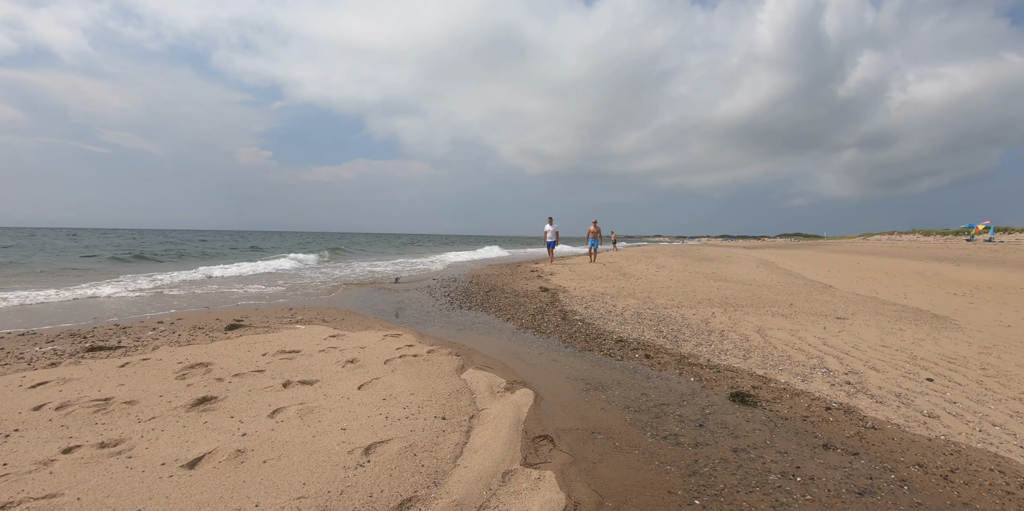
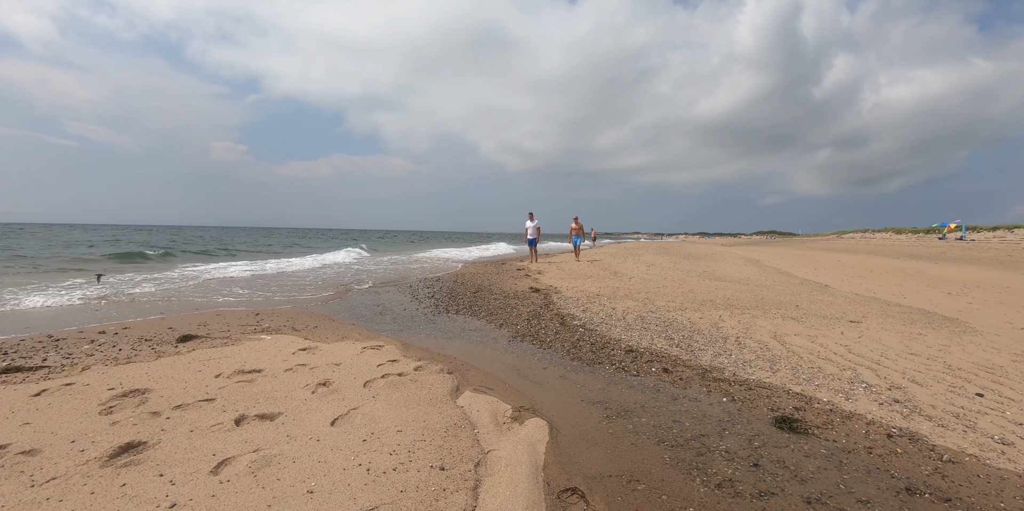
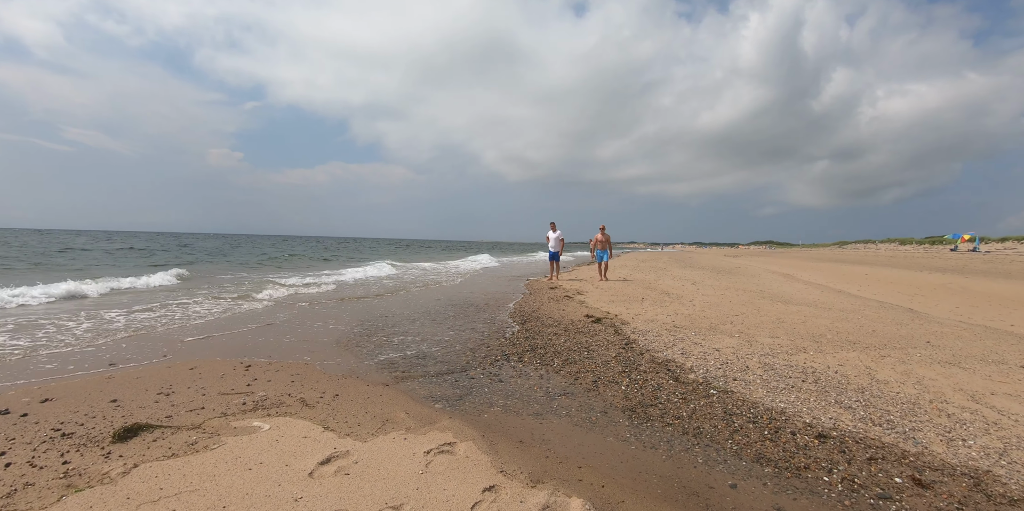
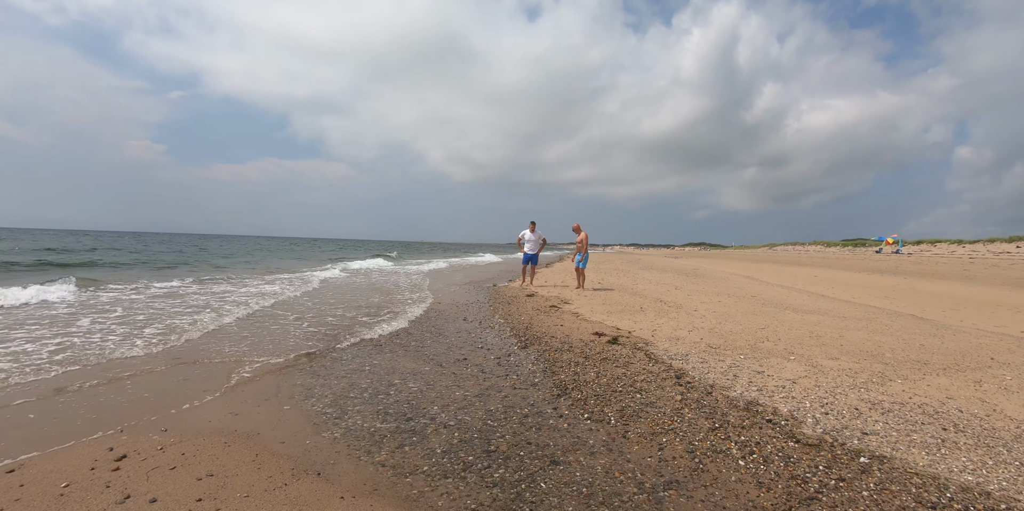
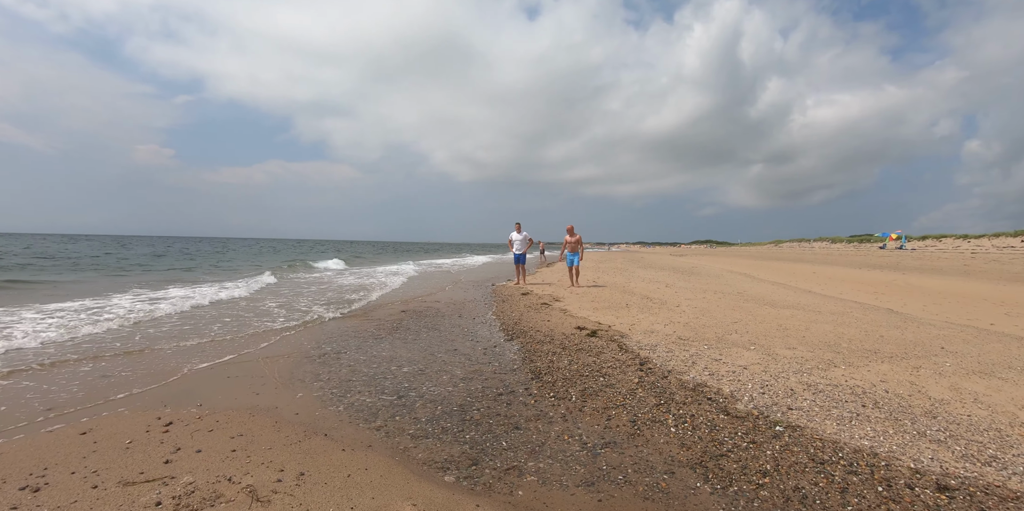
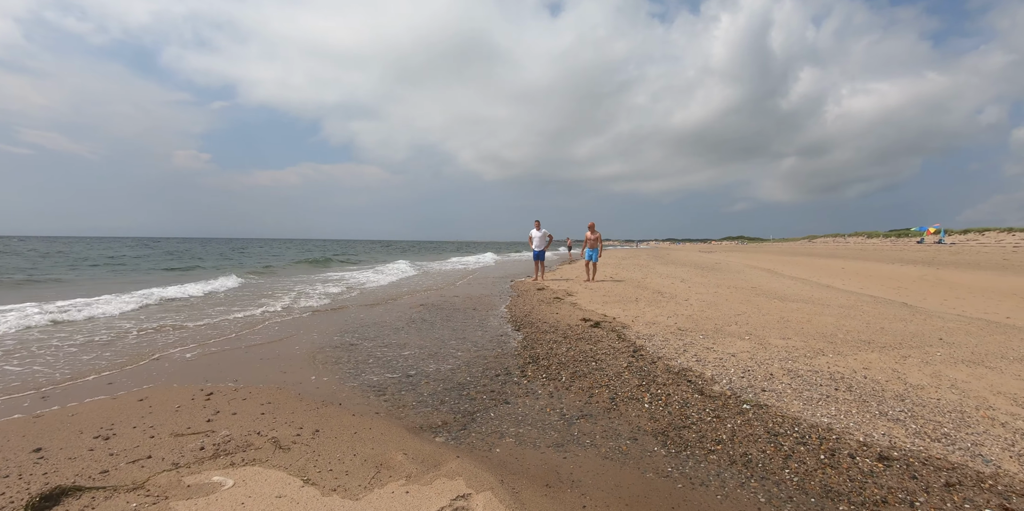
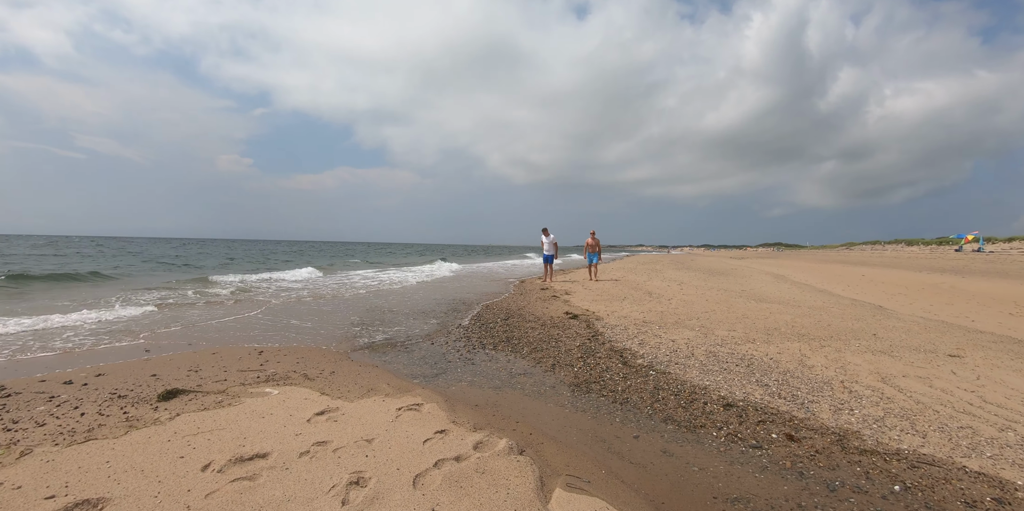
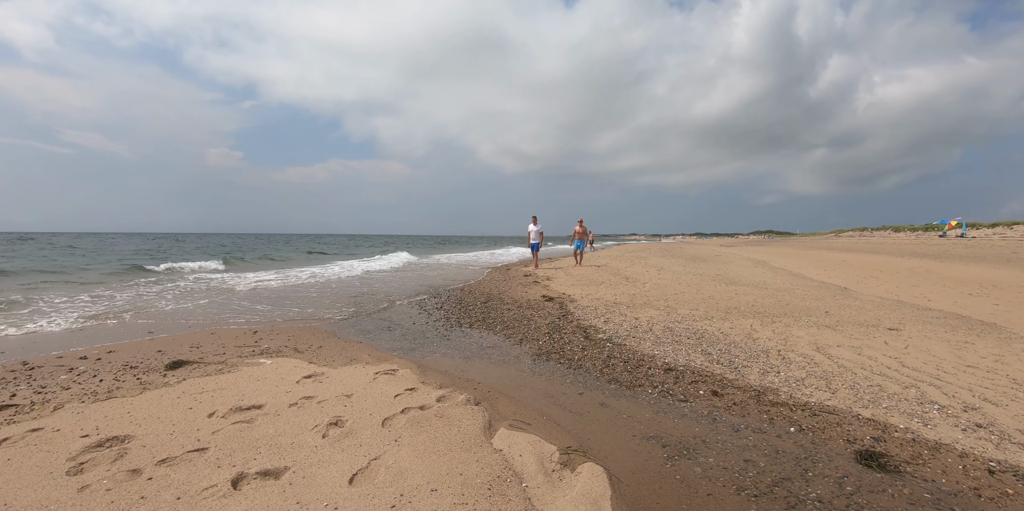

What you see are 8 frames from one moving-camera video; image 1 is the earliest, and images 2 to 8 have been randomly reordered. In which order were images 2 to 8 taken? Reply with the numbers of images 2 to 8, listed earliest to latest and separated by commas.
2, 8, 7, 3, 6, 5, 4
